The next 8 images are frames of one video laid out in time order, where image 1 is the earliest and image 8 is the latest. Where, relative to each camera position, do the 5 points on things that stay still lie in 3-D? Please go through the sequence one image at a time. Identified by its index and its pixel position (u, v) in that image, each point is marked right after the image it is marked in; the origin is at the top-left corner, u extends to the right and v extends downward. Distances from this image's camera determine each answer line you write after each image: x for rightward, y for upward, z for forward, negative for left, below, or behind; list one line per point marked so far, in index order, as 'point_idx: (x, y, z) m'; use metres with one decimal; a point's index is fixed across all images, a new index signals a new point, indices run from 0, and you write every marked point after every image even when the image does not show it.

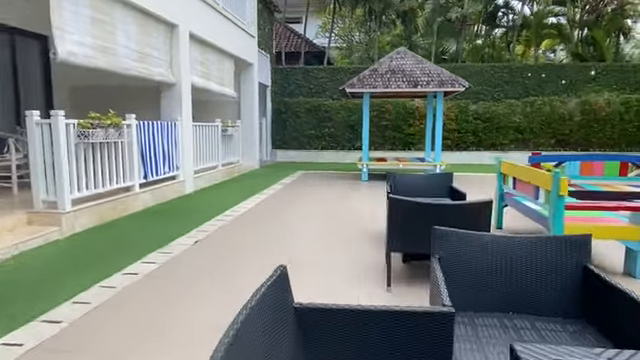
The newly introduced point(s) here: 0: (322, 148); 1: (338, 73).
0: (+0.1, +1.2, +15.9) m
1: (+0.7, +4.2, +16.2) m
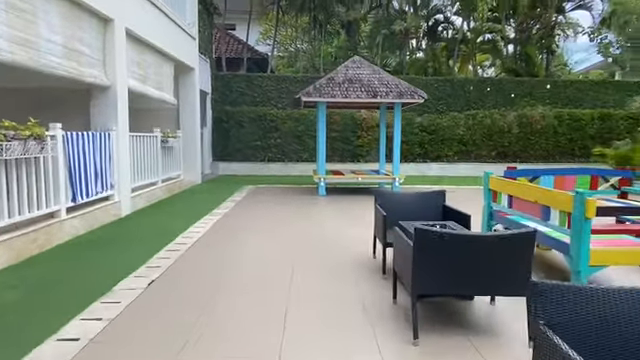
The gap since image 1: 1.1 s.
0: (-1.9, +0.7, +15.0) m
1: (-1.4, +3.7, +15.5) m
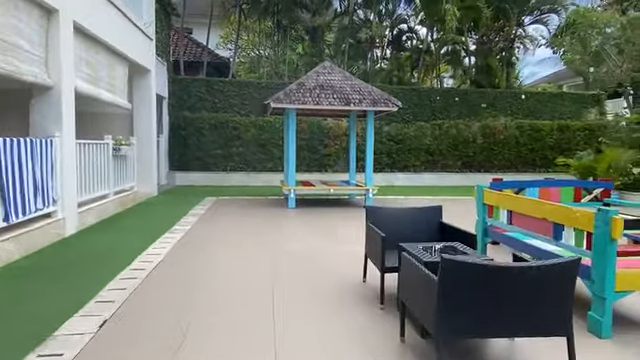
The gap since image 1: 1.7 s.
0: (-3.0, +0.3, +14.2) m
1: (-2.6, +3.3, +14.9) m
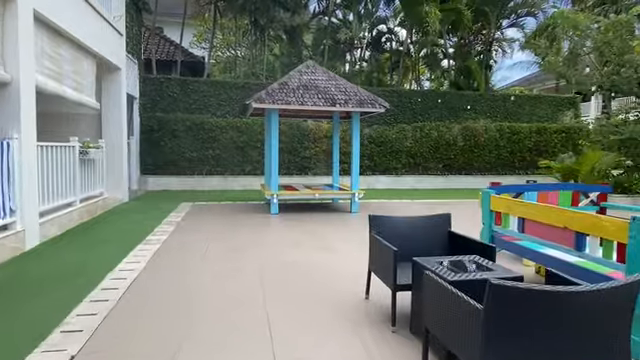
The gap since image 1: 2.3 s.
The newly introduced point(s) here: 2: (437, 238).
0: (-3.7, +0.2, +13.6) m
1: (-3.3, +3.1, +14.3) m
2: (+1.1, -0.5, +3.9) m
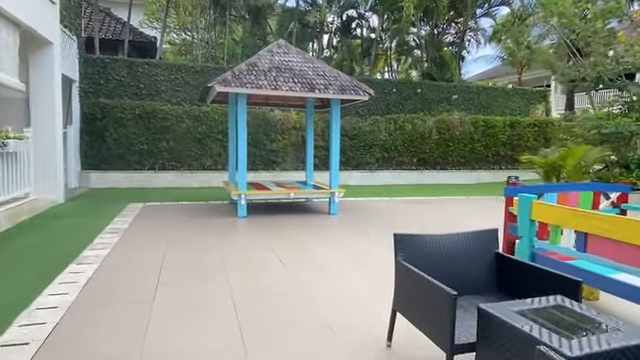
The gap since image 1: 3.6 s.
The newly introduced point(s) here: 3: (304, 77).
0: (-4.6, +0.3, +12.0) m
1: (-4.3, +3.3, +12.7) m
2: (+1.1, -0.6, +2.9) m
3: (-0.3, +1.9, +7.5) m
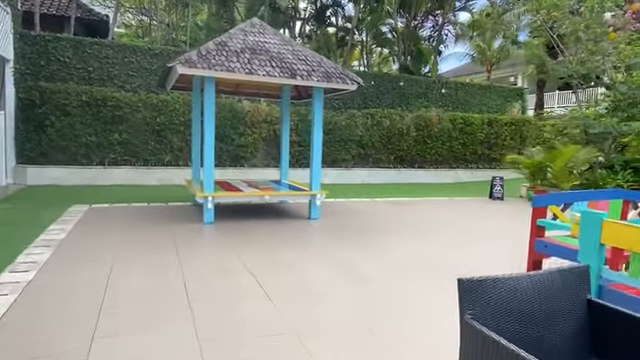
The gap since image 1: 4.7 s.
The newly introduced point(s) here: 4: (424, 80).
0: (-5.3, +0.4, +10.6) m
1: (-5.0, +3.4, +11.3) m
2: (+1.2, -0.7, +2.0) m
3: (-0.6, +1.8, +6.5) m
4: (+3.6, +3.4, +14.4) m
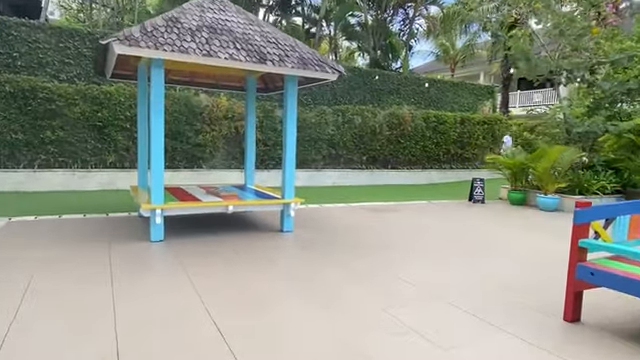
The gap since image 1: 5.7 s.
0: (-6.0, +0.3, +9.0) m
1: (-5.8, +3.3, +9.7) m
2: (+1.3, -0.7, +1.1) m
3: (-0.9, +1.8, +5.3) m
4: (+2.5, +3.4, +13.6) m
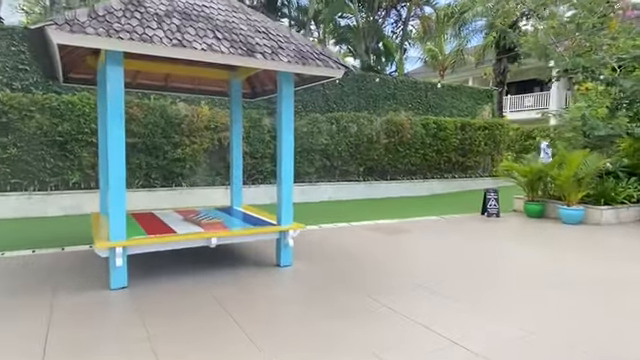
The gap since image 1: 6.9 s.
0: (-6.0, -0.2, +7.7) m
1: (-6.0, +2.8, +8.5) m
2: (+1.5, -0.8, 0.0) m
3: (-0.9, +1.5, +4.3) m
4: (+2.2, +3.0, +12.7) m
